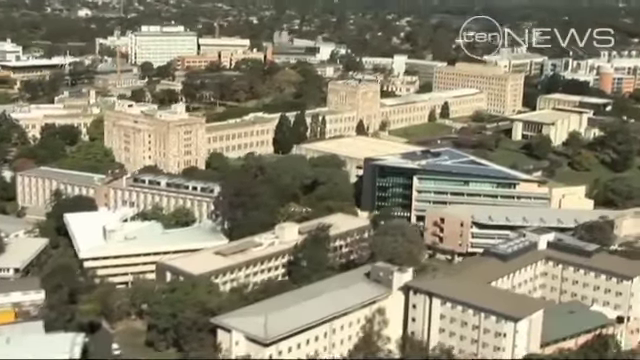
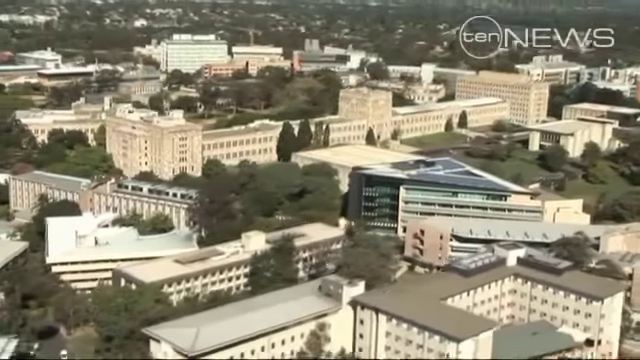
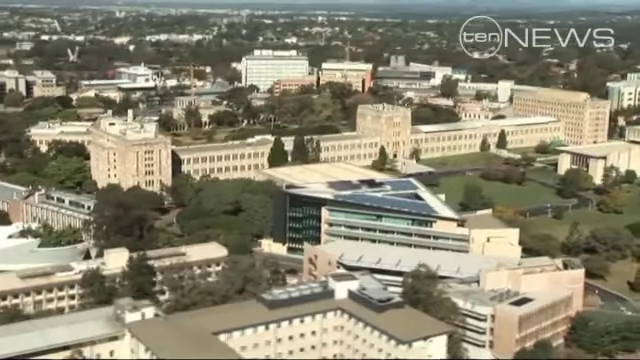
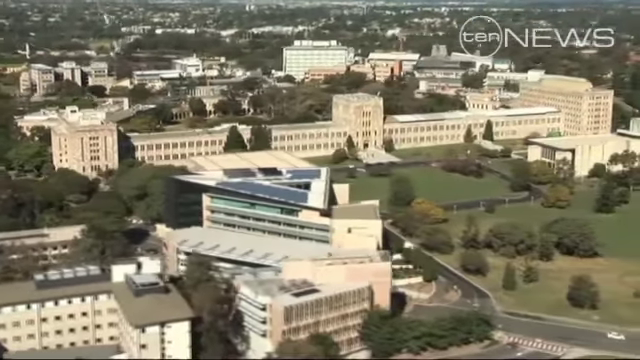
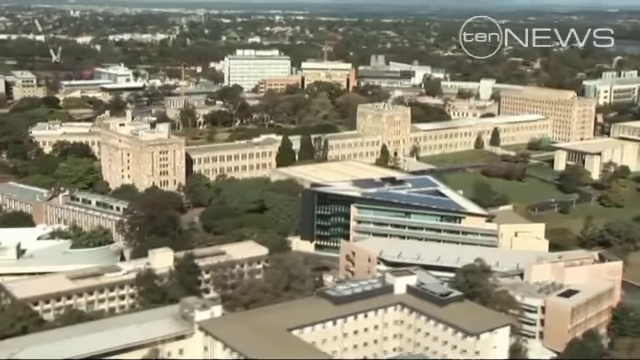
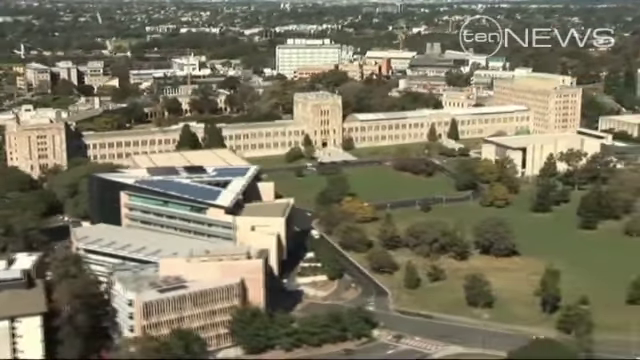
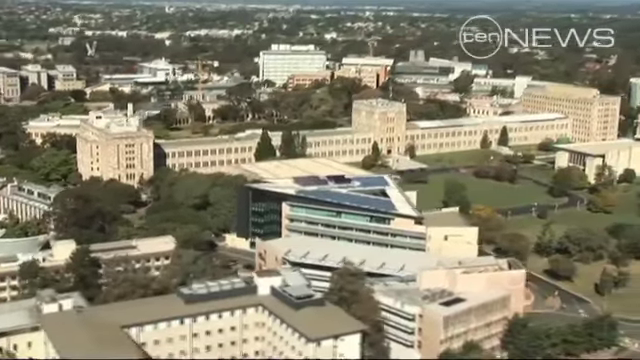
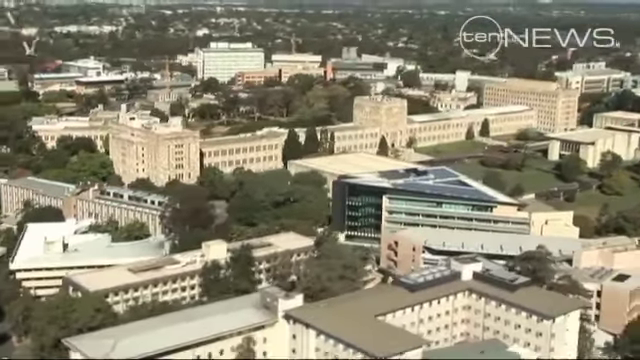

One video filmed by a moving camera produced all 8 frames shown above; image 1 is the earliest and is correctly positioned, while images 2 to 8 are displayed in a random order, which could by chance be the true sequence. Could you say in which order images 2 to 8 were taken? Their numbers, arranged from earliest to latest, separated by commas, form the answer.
2, 8, 5, 3, 7, 4, 6
